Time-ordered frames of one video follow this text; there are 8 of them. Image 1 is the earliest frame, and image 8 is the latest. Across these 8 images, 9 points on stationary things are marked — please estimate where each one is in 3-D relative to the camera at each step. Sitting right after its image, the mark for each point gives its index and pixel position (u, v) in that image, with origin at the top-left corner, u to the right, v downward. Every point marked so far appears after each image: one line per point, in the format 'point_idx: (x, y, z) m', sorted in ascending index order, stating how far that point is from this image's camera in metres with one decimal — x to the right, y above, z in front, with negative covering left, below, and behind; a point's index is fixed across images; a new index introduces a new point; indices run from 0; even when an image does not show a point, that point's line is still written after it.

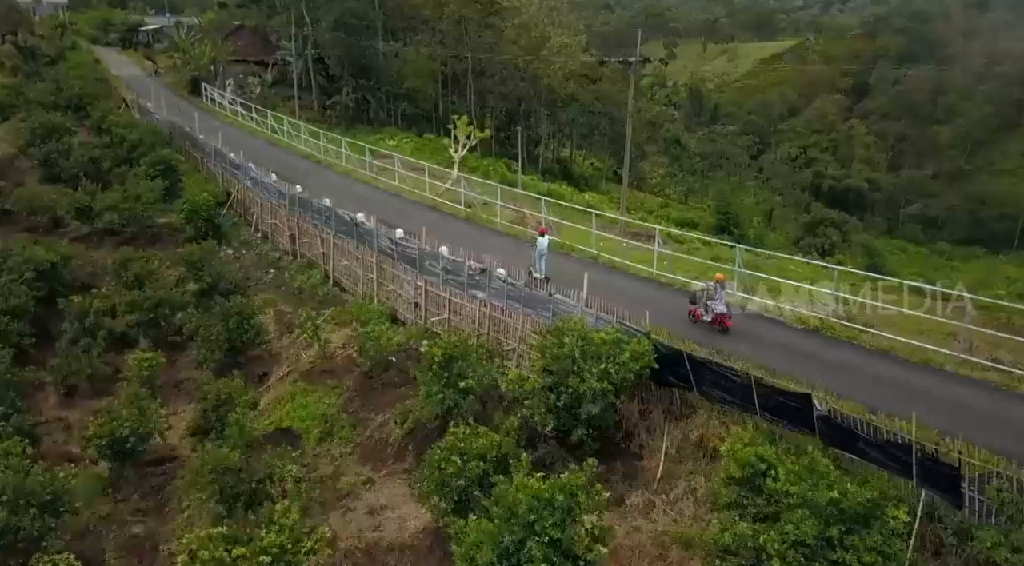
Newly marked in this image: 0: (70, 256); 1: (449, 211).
0: (-11.6, +0.7, +19.9) m
1: (-1.6, +1.9, +19.6) m
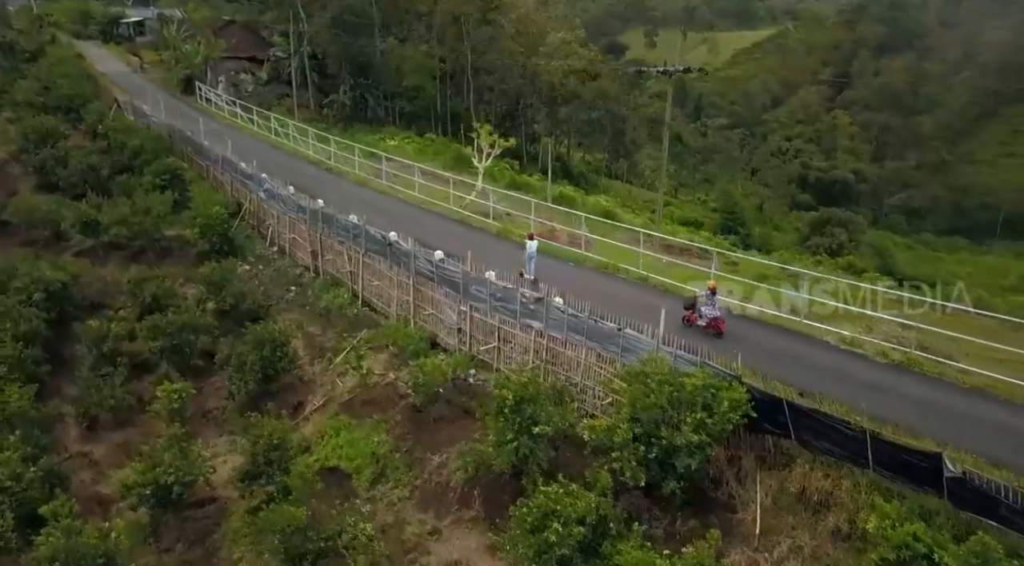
0: (-10.9, +0.2, +19.0) m
1: (-0.9, +1.5, +19.0) m
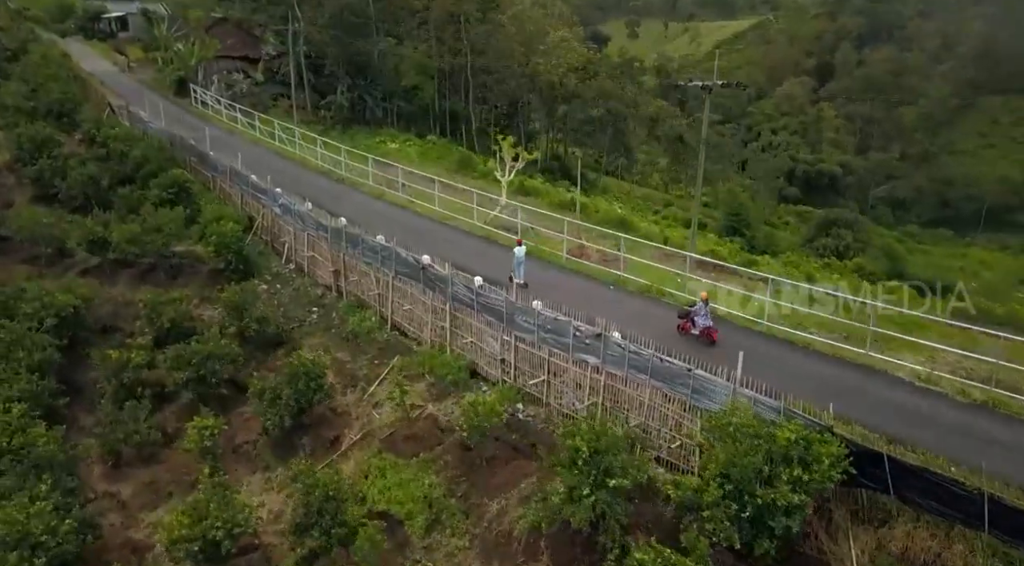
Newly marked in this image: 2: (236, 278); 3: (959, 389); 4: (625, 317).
0: (-10.2, -0.4, +18.3) m
1: (-0.2, +1.0, +18.5) m
2: (-7.2, +0.1, +19.4) m
3: (+6.5, -1.5, +11.1) m
4: (+2.1, -0.6, +14.0) m
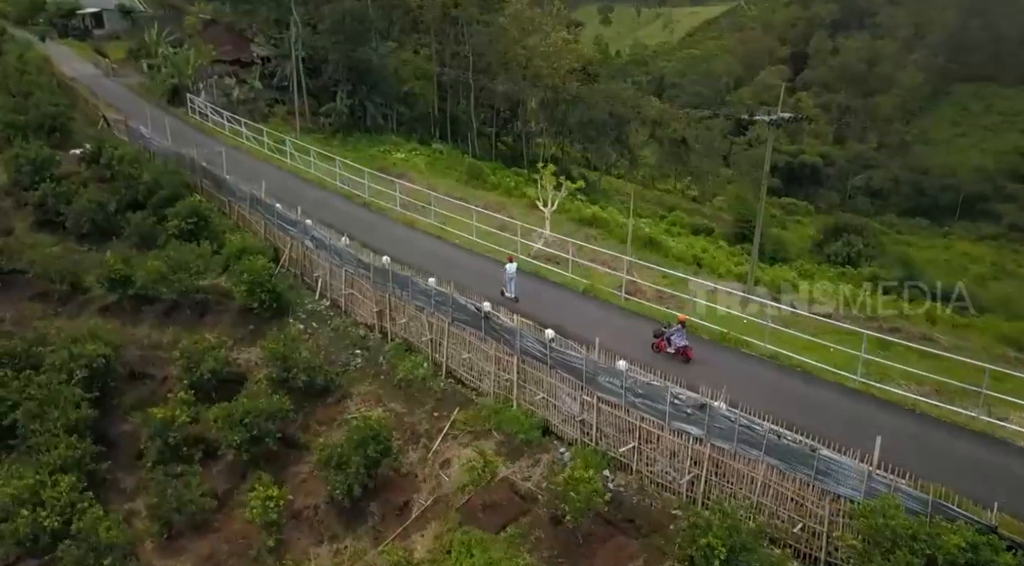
0: (-9.0, -1.4, +17.3) m
1: (+0.9, +0.1, +17.8) m
2: (-6.0, -0.8, +18.5) m
3: (+8.0, -2.4, +10.8) m
4: (+3.4, -1.5, +13.4) m
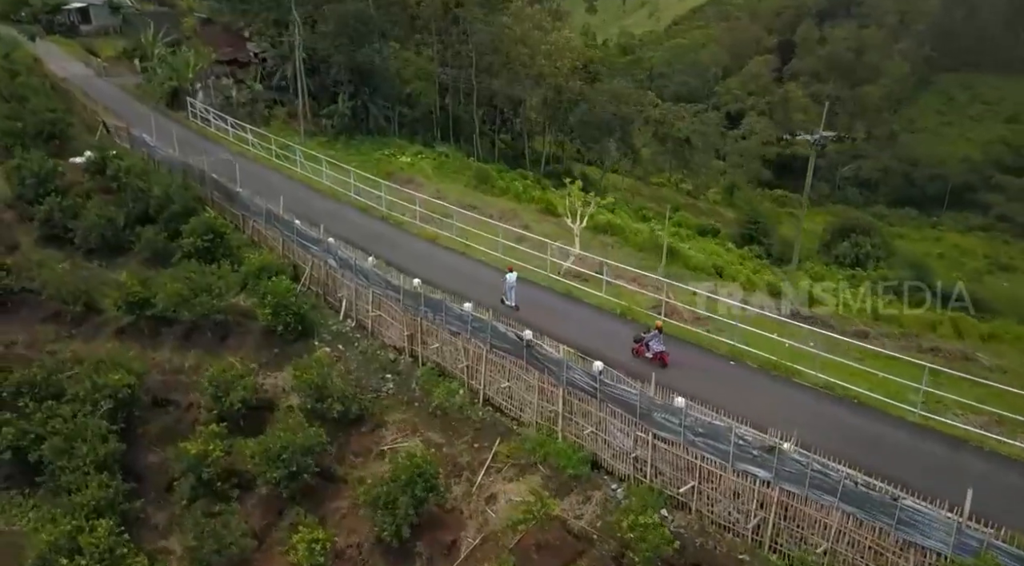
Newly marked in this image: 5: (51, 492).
0: (-8.3, -2.0, +16.8) m
1: (+1.7, -0.3, +17.5) m
2: (-5.3, -1.4, +18.1) m
3: (+8.8, -2.9, +10.6) m
4: (+4.2, -2.0, +13.2) m
5: (-8.8, -4.0, +14.4) m
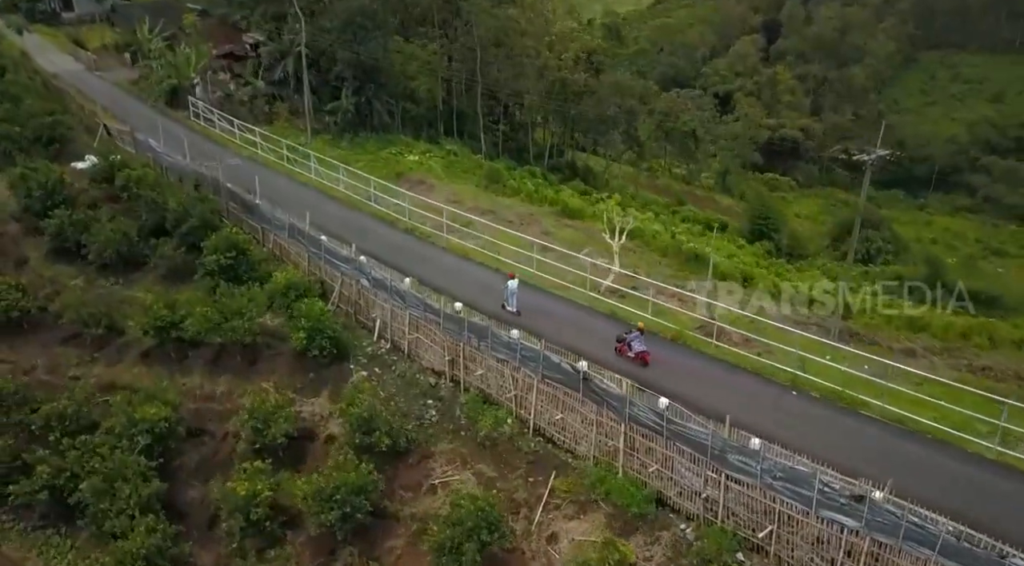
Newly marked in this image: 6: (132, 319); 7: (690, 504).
0: (-7.3, -2.5, +16.3) m
1: (+2.6, -0.8, +17.1) m
2: (-4.4, -1.9, +17.6) m
3: (+10.0, -3.5, +10.5) m
4: (+5.3, -2.6, +12.9) m
5: (-7.8, -4.7, +14.0) m
6: (-9.9, -0.9, +19.6) m
7: (+2.9, -3.6, +12.4) m
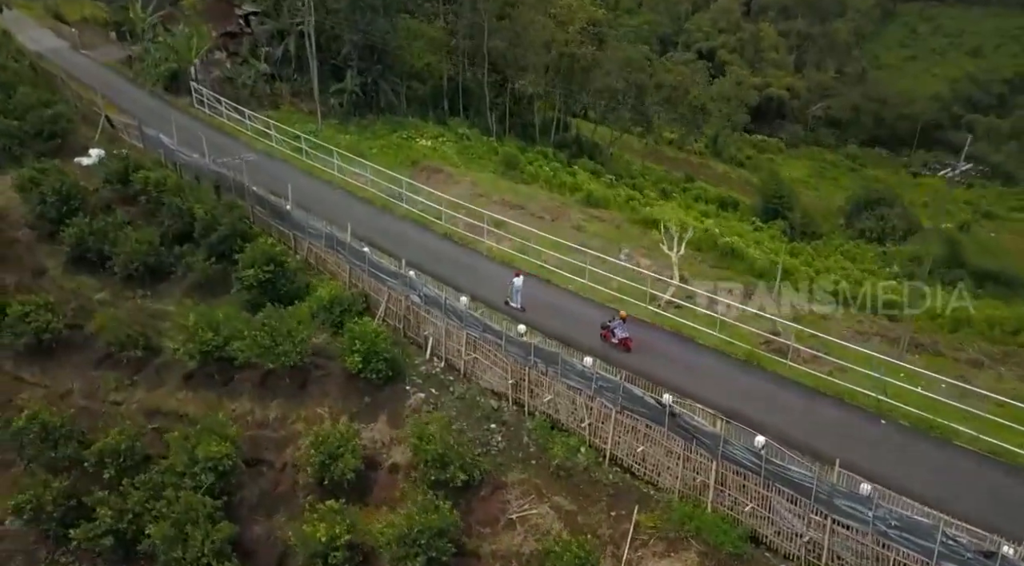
0: (-5.9, -3.1, +15.8) m
1: (+4.0, -1.1, +16.8) m
2: (-3.0, -2.3, +17.1) m
3: (+11.6, -4.0, +10.5) m
4: (+6.8, -3.1, +12.7) m
5: (-6.2, -5.4, +13.5) m
6: (-8.6, -1.4, +18.9) m
7: (+4.5, -4.2, +12.2) m
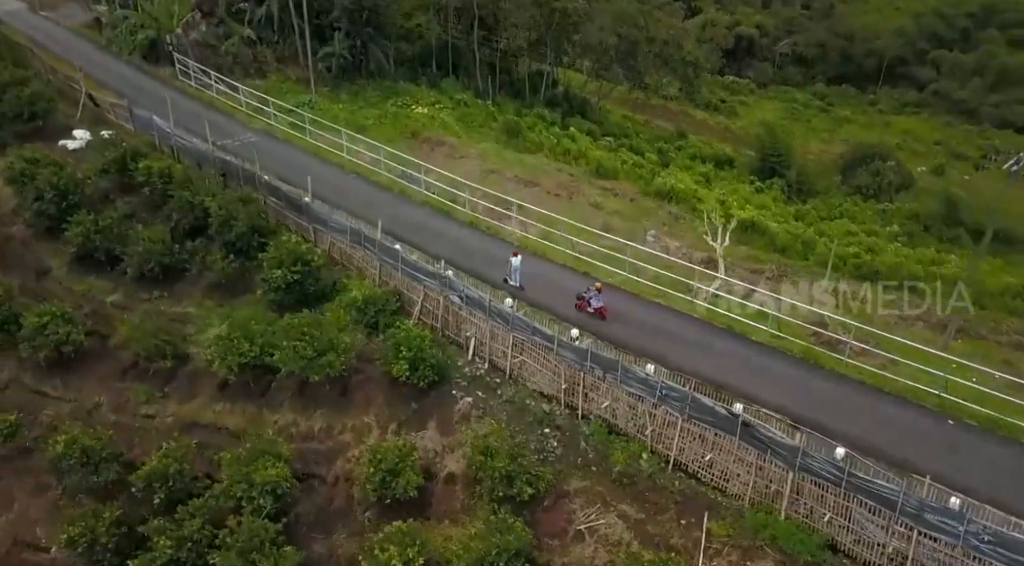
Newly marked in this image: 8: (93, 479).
0: (-4.7, -3.4, +15.4) m
1: (+5.0, -1.0, +16.6) m
2: (-1.9, -2.4, +16.8) m
3: (+13.0, -4.2, +11.0) m
4: (+8.1, -3.2, +12.9) m
5: (-4.9, -5.8, +13.3) m
6: (-7.6, -1.5, +18.2) m
7: (+5.8, -4.4, +12.4) m
8: (-8.2, -3.8, +14.7) m
